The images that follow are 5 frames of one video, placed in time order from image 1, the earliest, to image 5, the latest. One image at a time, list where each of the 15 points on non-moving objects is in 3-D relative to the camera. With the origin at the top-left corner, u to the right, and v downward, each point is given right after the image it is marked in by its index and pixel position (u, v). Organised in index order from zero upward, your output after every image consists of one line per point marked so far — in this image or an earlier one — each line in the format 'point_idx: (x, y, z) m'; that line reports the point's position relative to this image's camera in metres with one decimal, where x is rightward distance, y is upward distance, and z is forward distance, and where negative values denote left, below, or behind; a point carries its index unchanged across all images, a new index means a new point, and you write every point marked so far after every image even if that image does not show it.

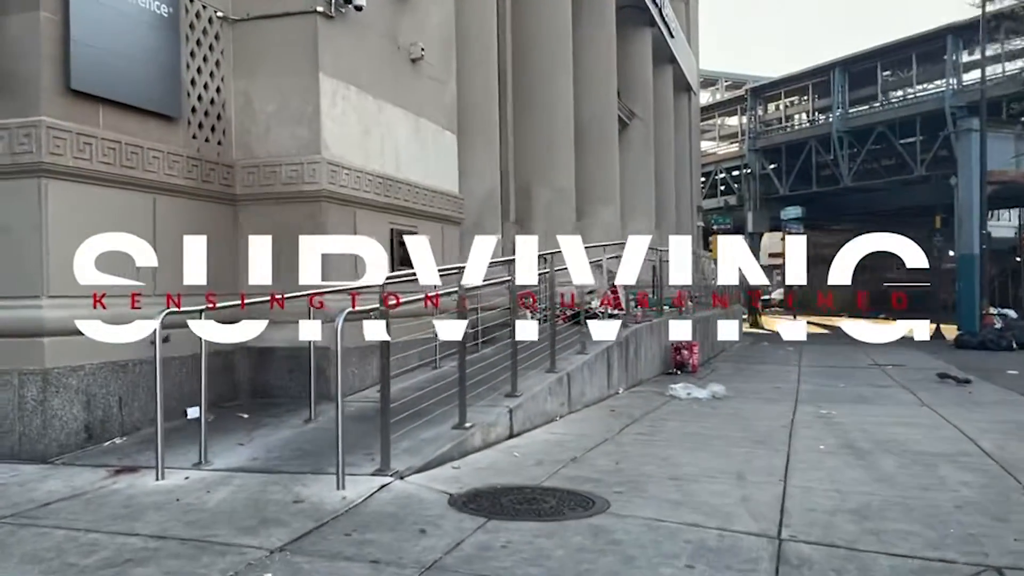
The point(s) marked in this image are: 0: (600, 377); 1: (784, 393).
0: (+1.0, -1.0, +9.9) m
1: (+3.4, -1.3, +11.1) m
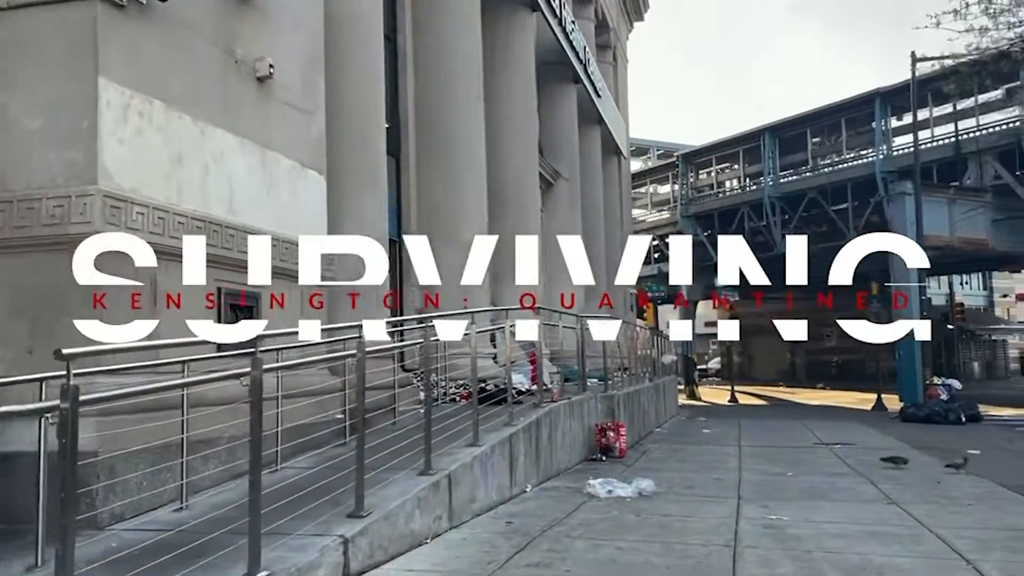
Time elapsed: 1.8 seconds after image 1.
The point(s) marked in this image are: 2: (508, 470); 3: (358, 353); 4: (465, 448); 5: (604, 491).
0: (-0.1, -1.7, +7.9) m
1: (+2.2, -2.1, +9.3) m
2: (0.0, -1.7, +8.3) m
3: (-1.0, -0.4, +5.5) m
4: (-0.4, -1.4, +7.5) m
5: (+0.9, -2.0, +8.6) m
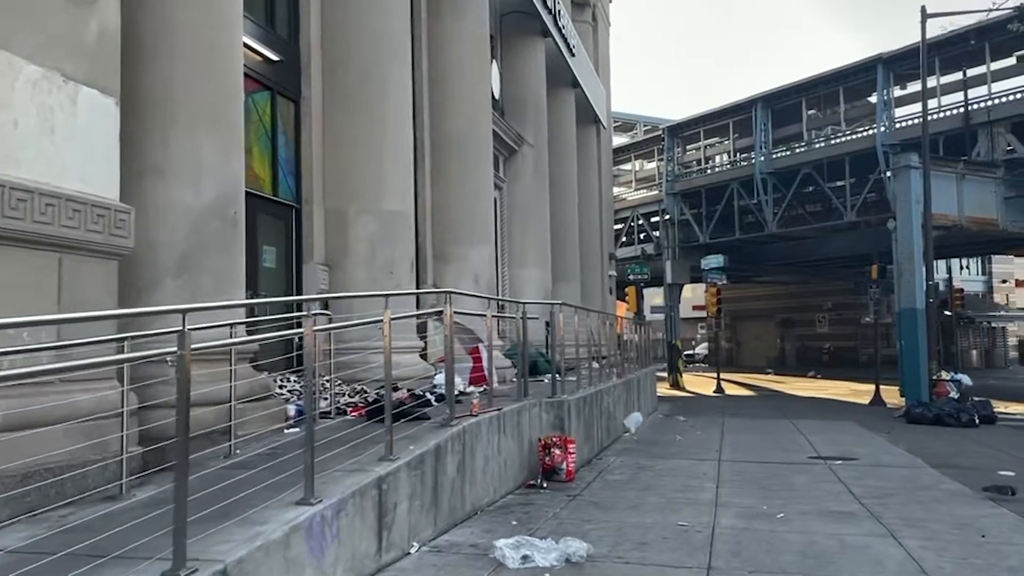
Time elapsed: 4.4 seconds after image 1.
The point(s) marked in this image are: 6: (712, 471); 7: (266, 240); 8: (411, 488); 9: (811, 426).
0: (-1.0, -1.5, +5.3) m
1: (+1.3, -1.9, +6.7) m
2: (-0.9, -1.6, +5.7) m
3: (-1.8, -0.3, +2.9) m
4: (-1.2, -1.2, +4.9) m
5: (0.0, -1.8, +6.0) m
6: (+2.5, -2.2, +10.8) m
7: (-2.8, +0.6, +10.1) m
8: (-0.7, -1.4, +6.3) m
9: (+5.8, -2.7, +17.2) m
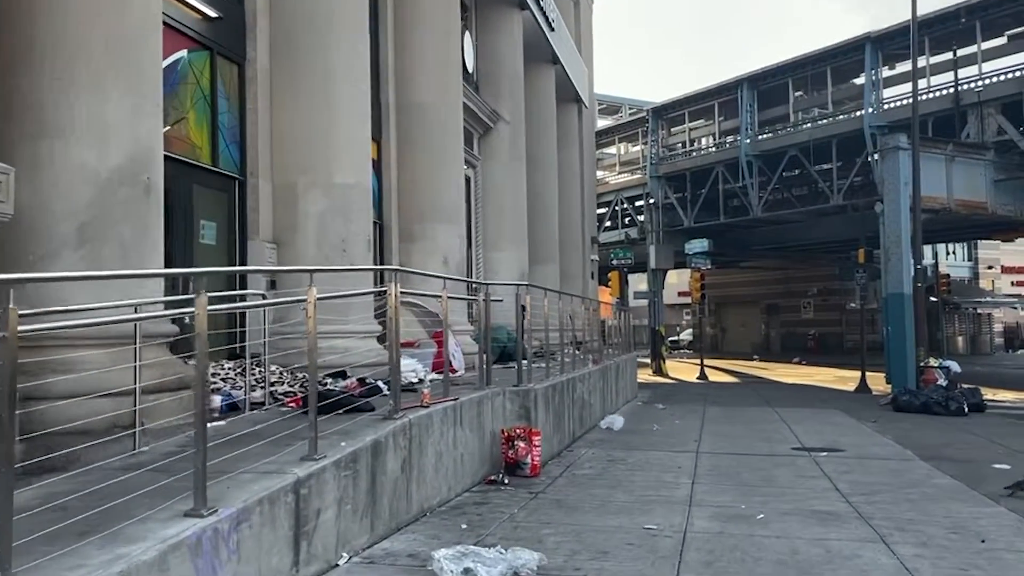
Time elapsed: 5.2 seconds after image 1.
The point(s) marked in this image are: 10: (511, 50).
0: (-1.3, -1.4, +4.5) m
1: (+1.0, -1.8, +6.0) m
2: (-1.2, -1.4, +4.9) m
3: (-2.1, -0.2, +2.1) m
4: (-1.6, -1.1, +4.1) m
5: (-0.3, -1.7, +5.2) m
6: (+2.0, -2.0, +10.1) m
7: (-3.2, +0.8, +9.3) m
8: (-1.1, -1.3, +5.5) m
9: (+5.3, -2.4, +16.5) m
10: (-0.1, +5.2, +19.4) m
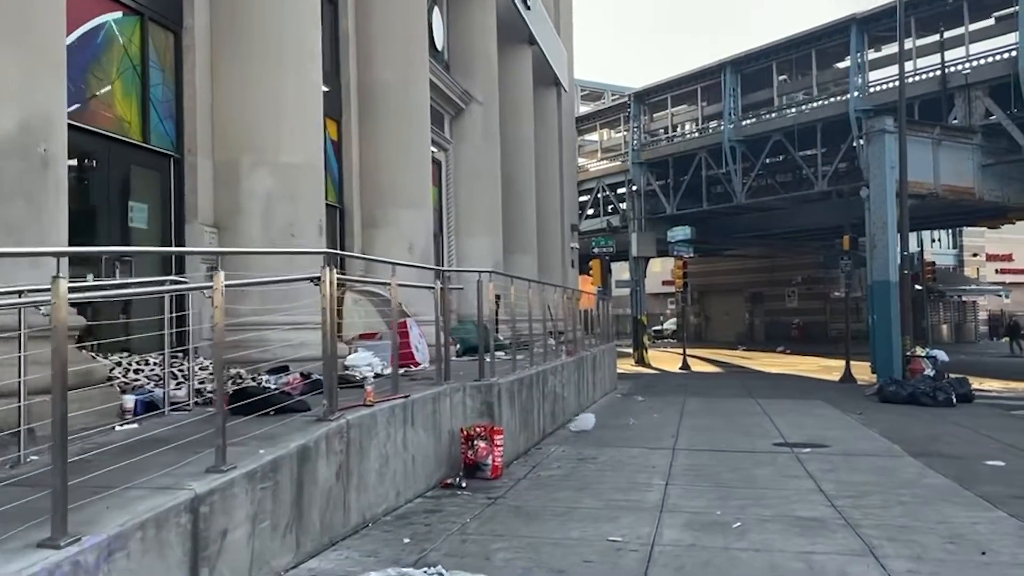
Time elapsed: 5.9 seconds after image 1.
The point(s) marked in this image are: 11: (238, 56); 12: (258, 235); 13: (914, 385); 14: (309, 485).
0: (-1.6, -1.3, +3.8) m
1: (+0.6, -1.7, +5.3) m
2: (-1.6, -1.3, +4.2) m
3: (-2.4, -0.2, +1.3) m
4: (-1.9, -1.0, +3.3) m
5: (-0.6, -1.6, +4.5) m
6: (+1.6, -1.9, +9.4) m
7: (-3.6, +0.9, +8.5) m
8: (-1.4, -1.2, +4.8) m
9: (+4.8, -2.1, +15.9) m
10: (-0.6, +5.5, +18.6) m
11: (-2.9, +2.5, +9.4) m
12: (-2.7, +0.6, +9.2) m
13: (+7.8, -1.9, +17.2) m
14: (-1.3, -1.2, +5.5) m
